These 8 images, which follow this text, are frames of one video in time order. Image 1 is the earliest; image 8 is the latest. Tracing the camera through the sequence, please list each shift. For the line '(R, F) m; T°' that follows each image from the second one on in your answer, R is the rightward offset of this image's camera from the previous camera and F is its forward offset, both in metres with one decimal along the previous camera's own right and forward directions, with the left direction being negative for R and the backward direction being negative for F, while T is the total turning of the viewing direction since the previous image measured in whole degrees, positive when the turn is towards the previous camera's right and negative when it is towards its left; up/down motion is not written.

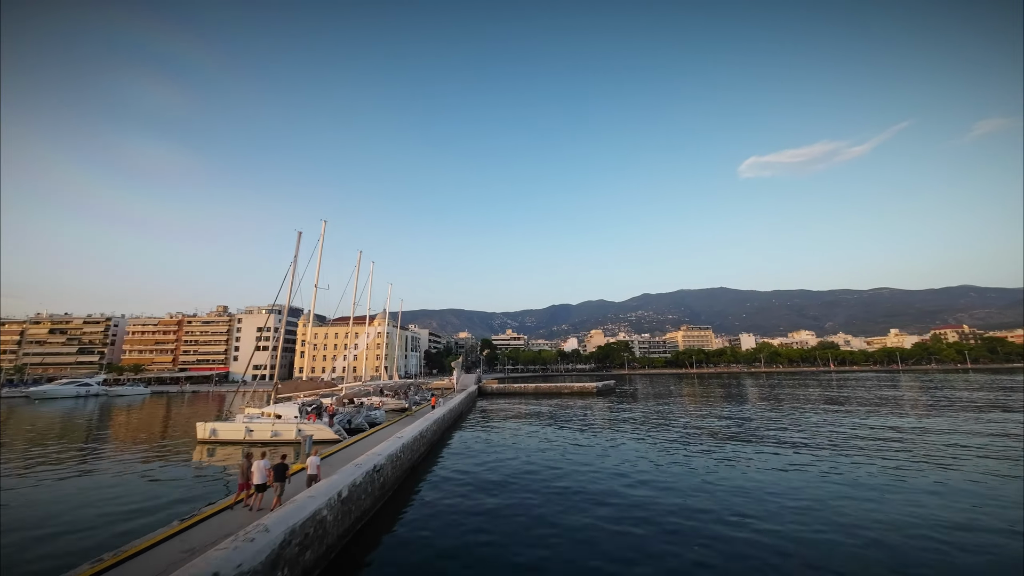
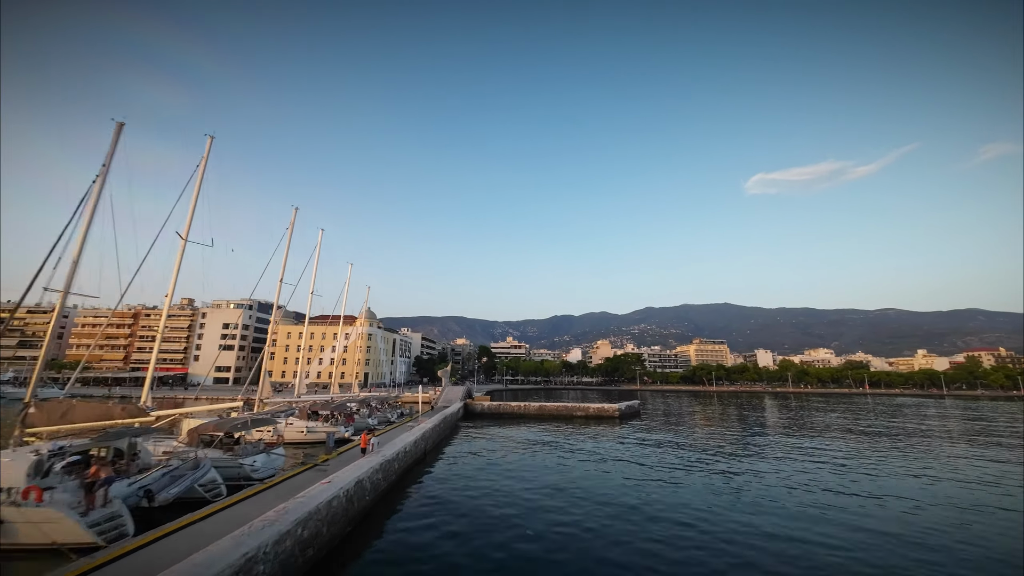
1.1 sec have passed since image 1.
(+0.3, +9.9) m; 0°
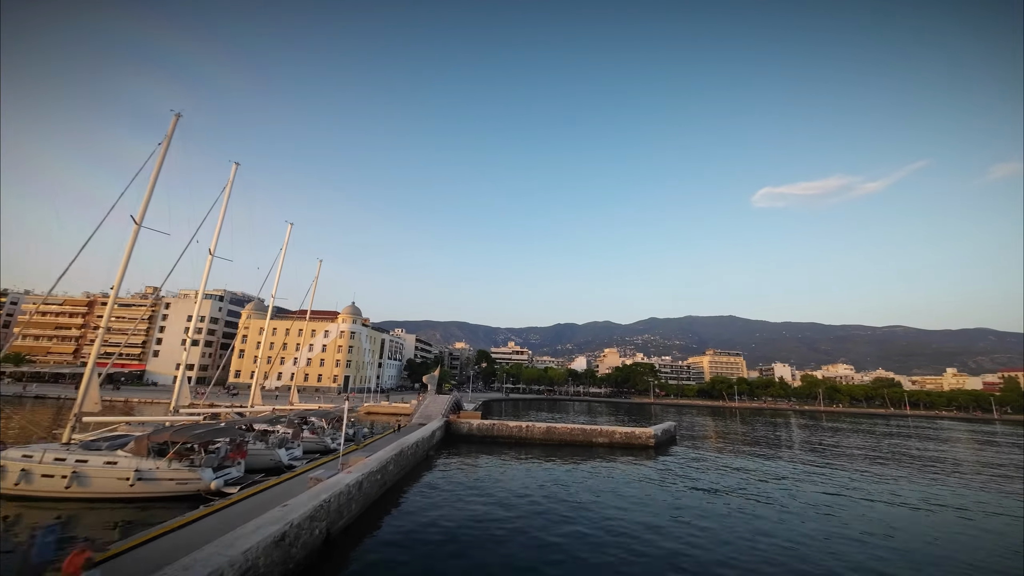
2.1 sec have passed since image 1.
(+0.1, +8.5) m; -1°
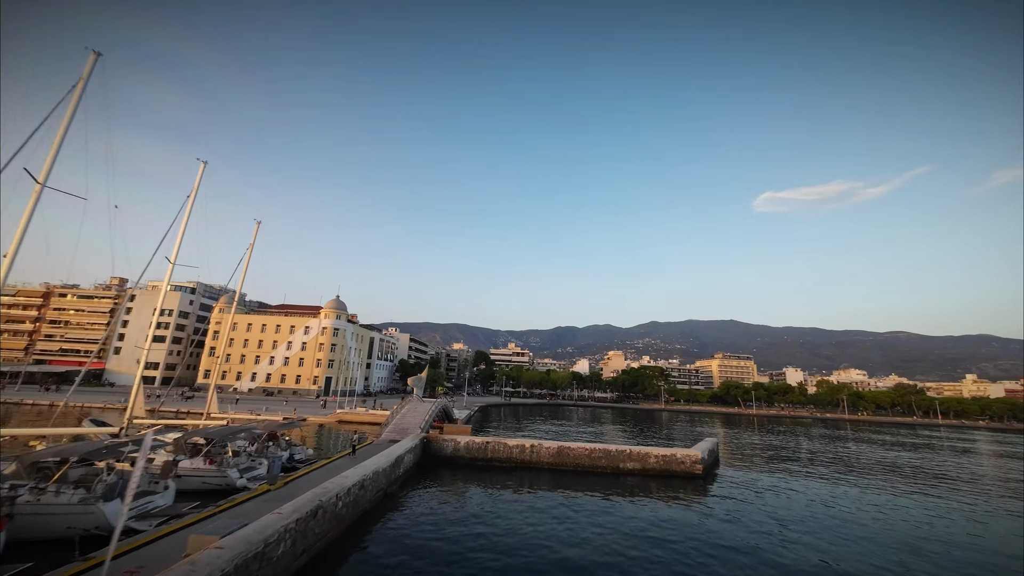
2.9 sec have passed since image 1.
(0.0, +6.1) m; 0°
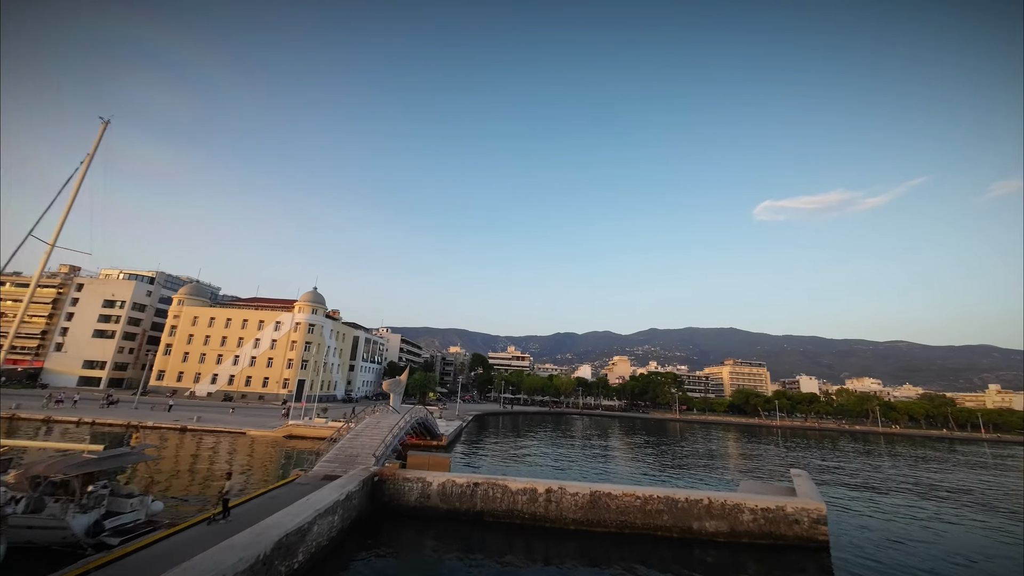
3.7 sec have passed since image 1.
(-0.2, +7.2) m; 0°
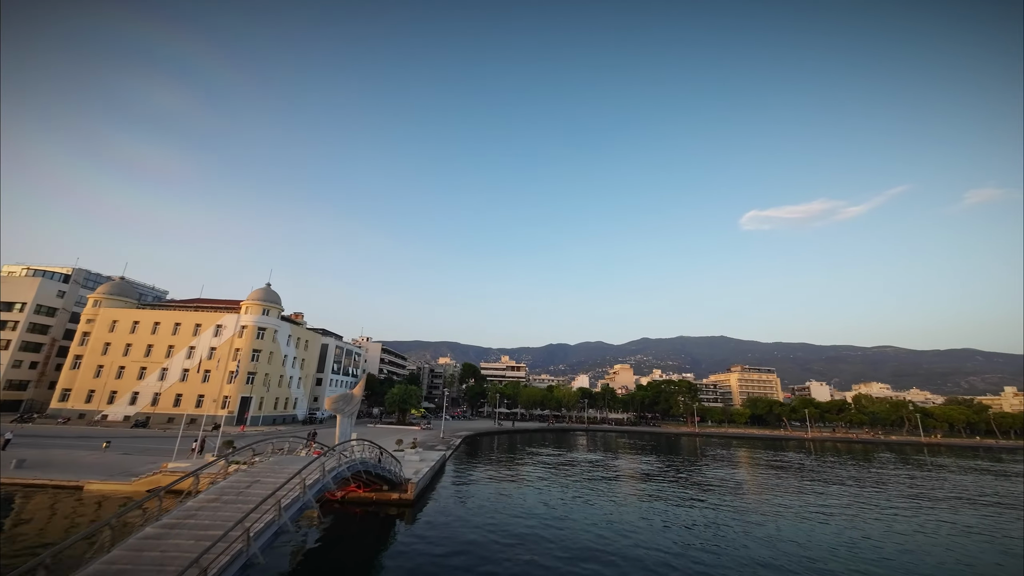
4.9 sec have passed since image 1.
(-0.5, +9.0) m; +1°
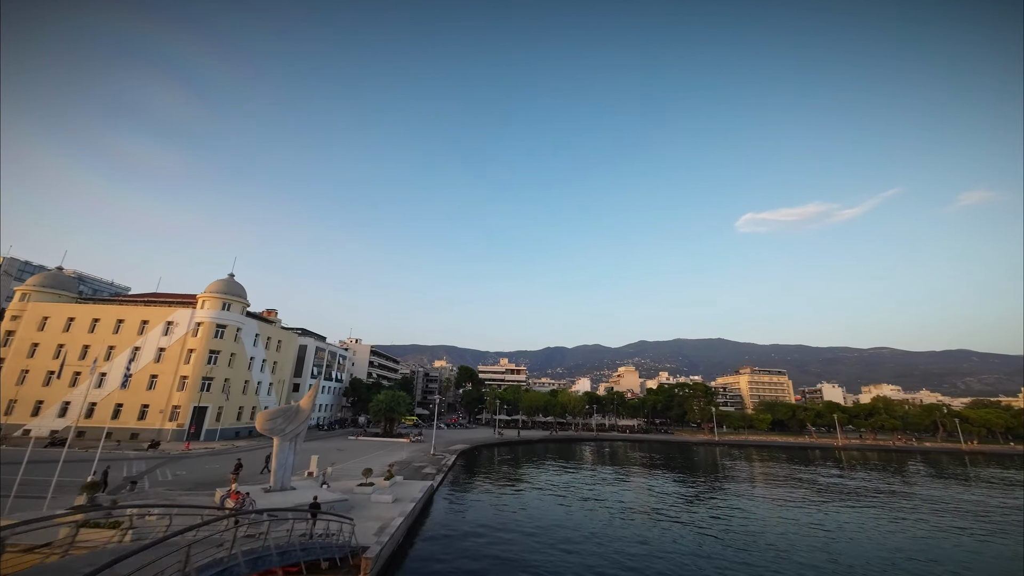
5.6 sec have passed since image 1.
(-0.5, +5.9) m; 0°
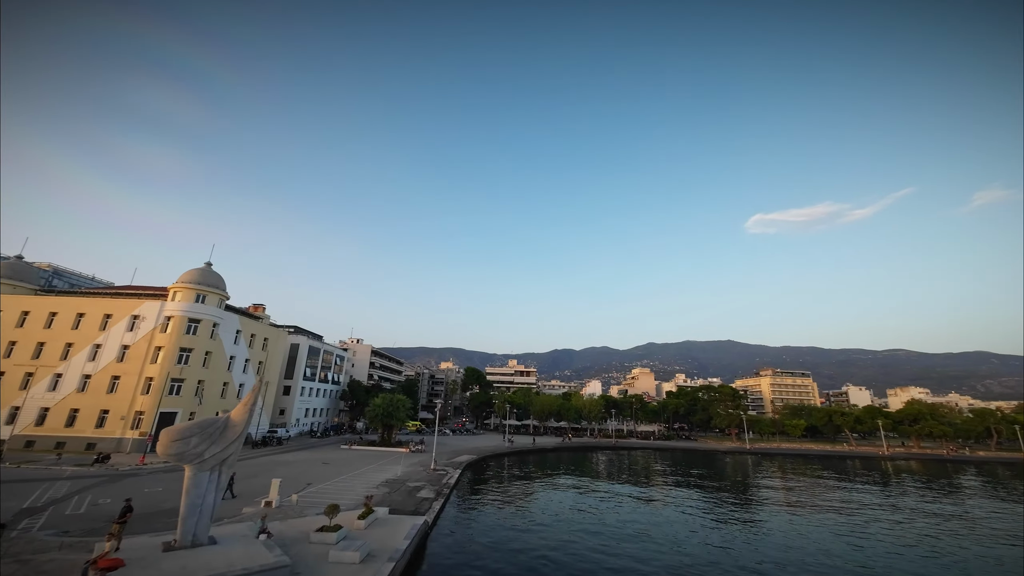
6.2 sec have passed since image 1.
(-0.3, +4.6) m; -1°
